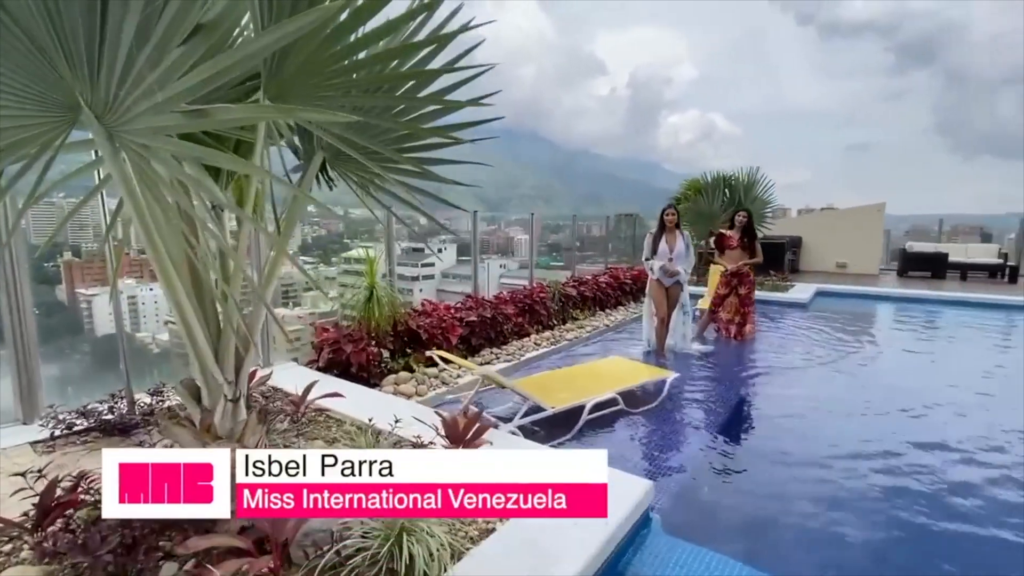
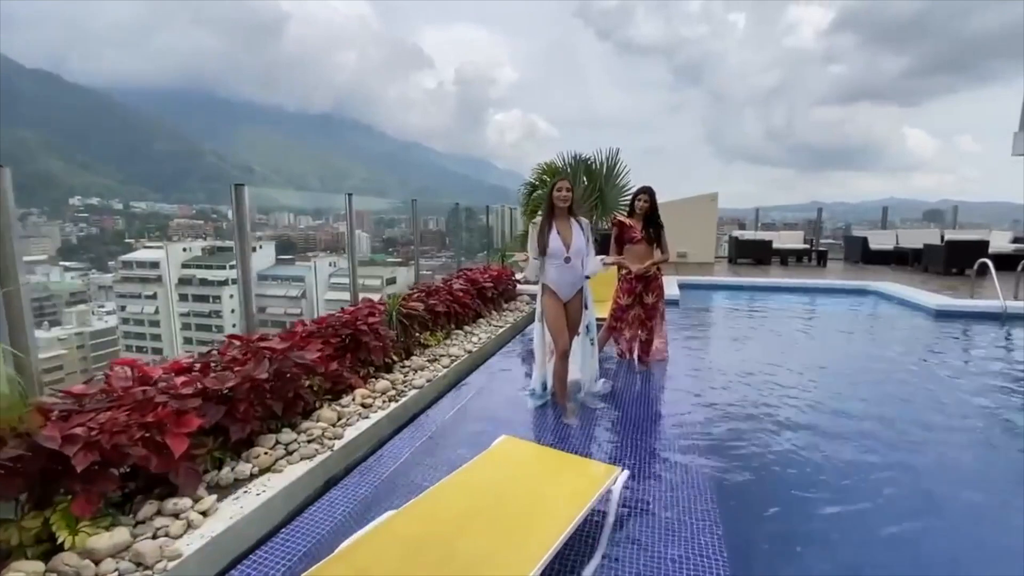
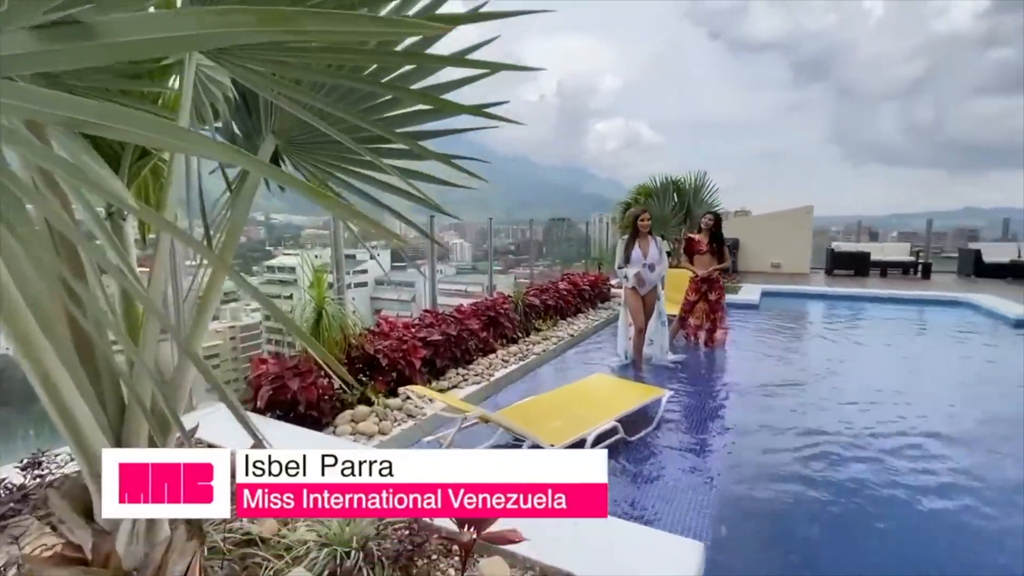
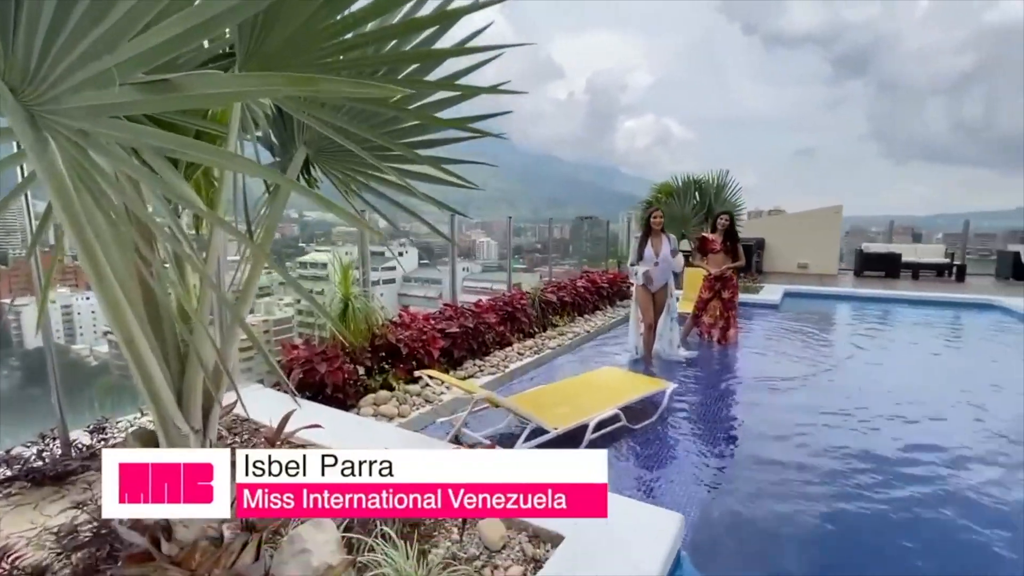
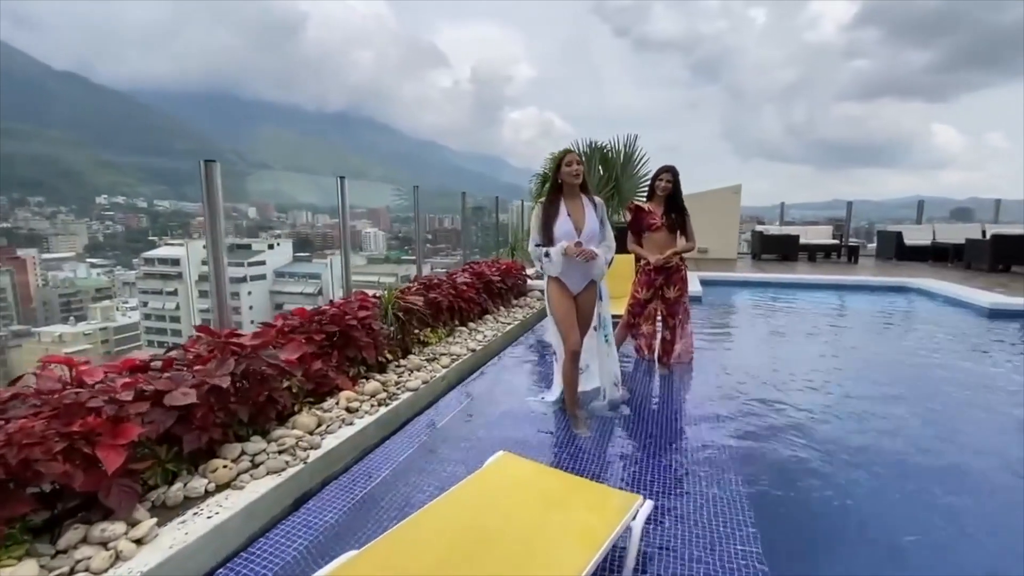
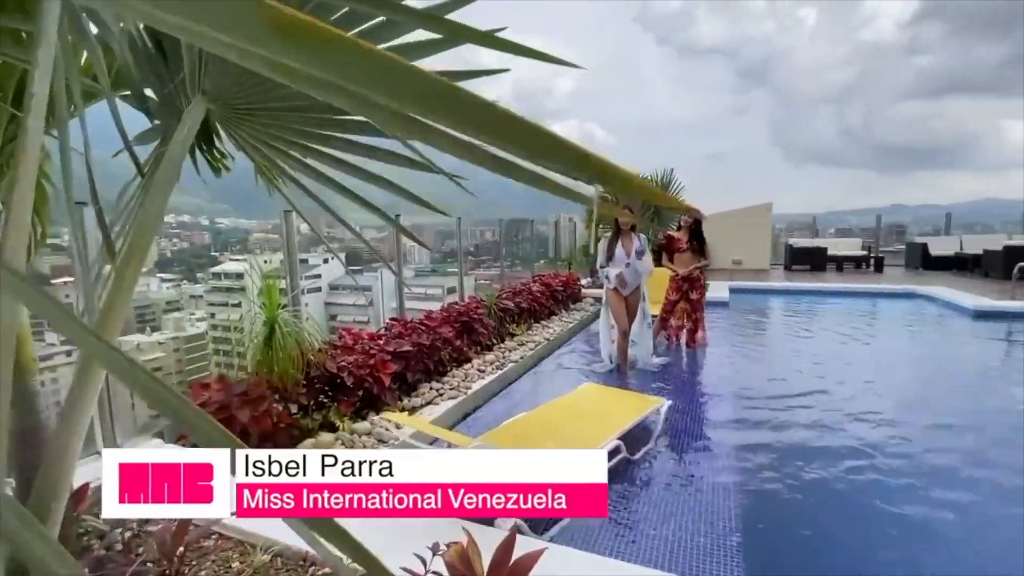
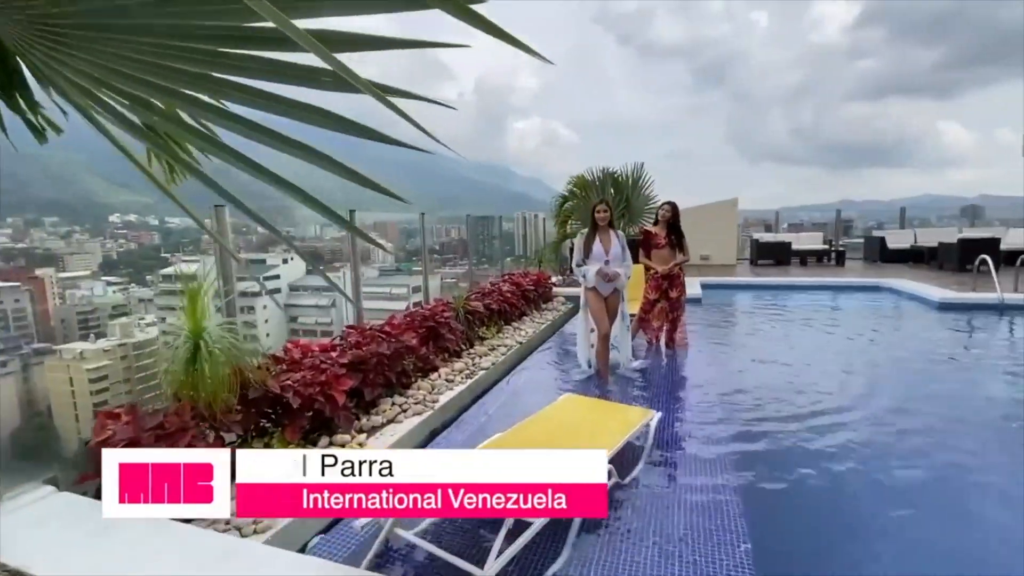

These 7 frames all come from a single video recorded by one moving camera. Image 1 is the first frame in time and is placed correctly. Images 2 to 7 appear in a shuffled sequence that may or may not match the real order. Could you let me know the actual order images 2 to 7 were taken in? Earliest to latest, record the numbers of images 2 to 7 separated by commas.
4, 3, 6, 7, 2, 5
